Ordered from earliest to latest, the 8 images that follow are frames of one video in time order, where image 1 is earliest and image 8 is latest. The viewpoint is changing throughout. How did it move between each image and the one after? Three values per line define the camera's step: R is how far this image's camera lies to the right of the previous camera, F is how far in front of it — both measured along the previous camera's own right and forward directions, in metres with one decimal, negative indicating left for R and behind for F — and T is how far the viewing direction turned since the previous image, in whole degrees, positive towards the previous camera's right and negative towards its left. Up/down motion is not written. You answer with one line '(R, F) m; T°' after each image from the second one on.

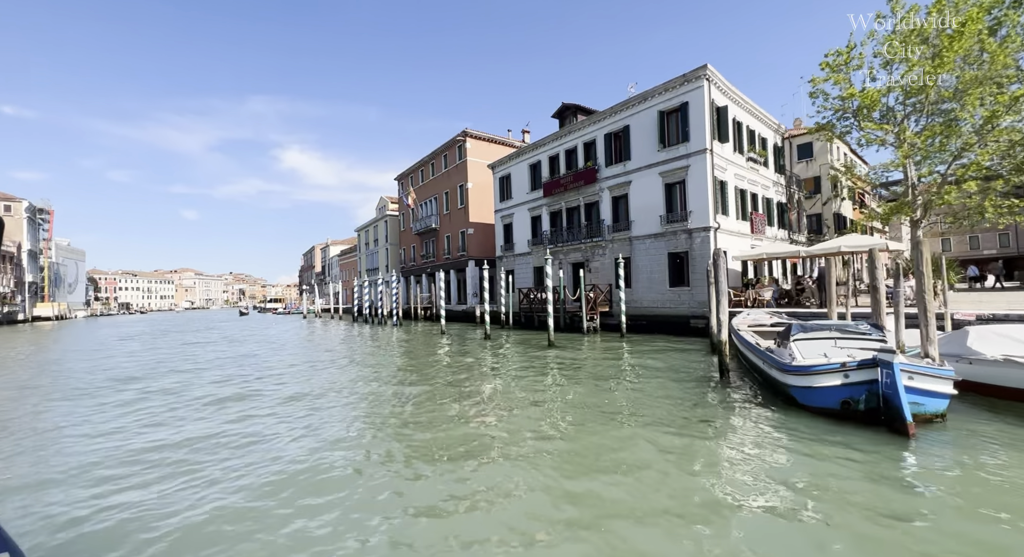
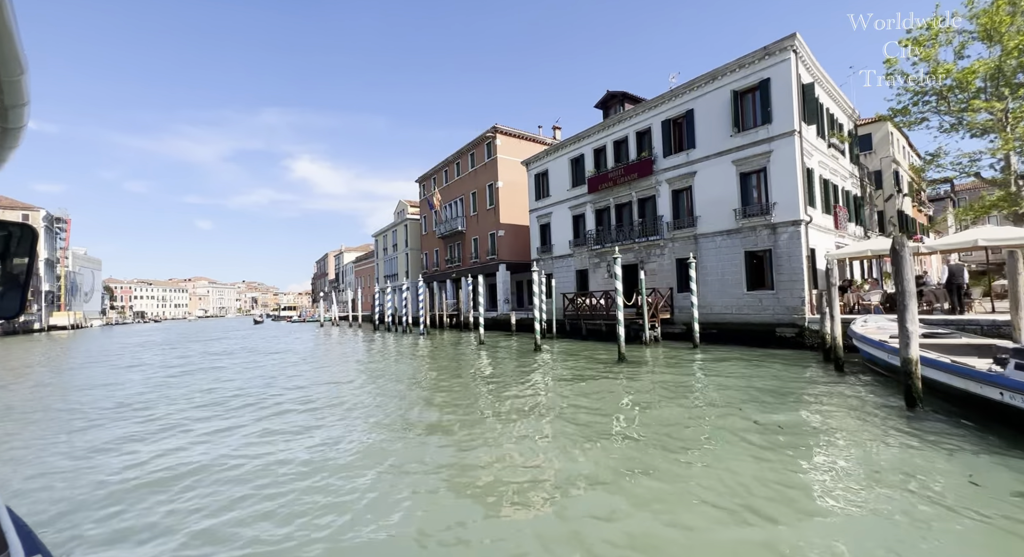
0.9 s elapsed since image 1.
(-1.6, +2.3) m; -1°
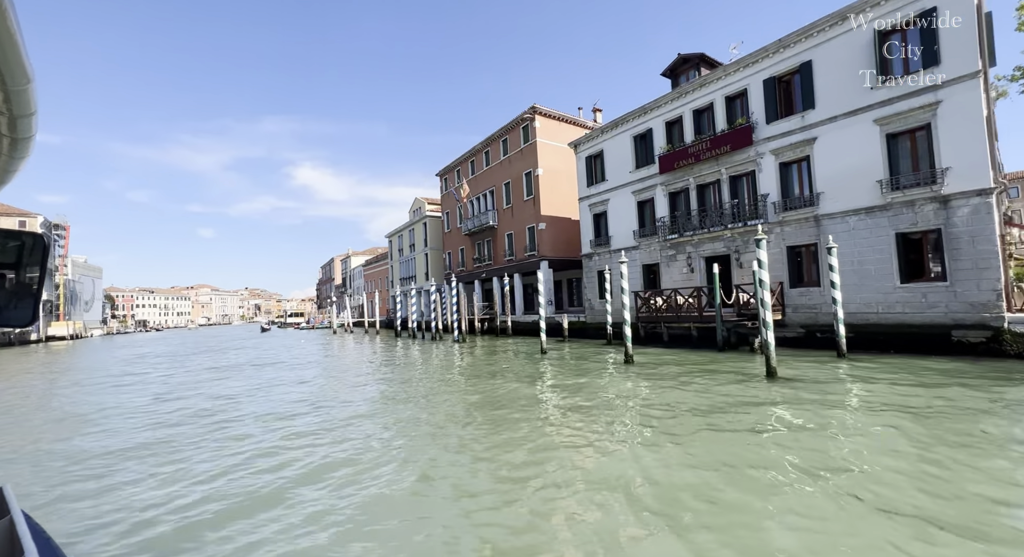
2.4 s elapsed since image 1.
(-2.5, +3.6) m; 0°
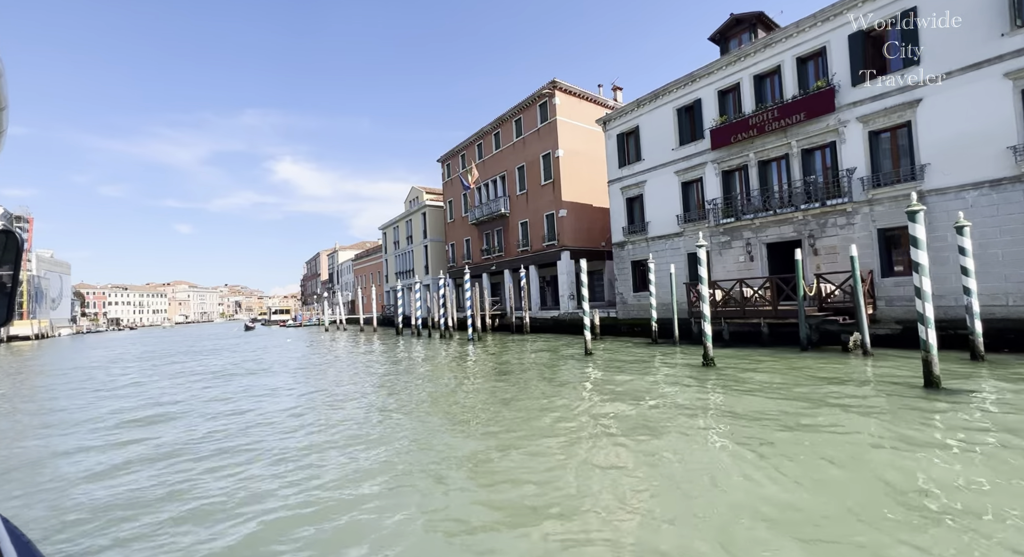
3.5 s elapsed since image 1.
(-1.8, +2.7) m; +2°
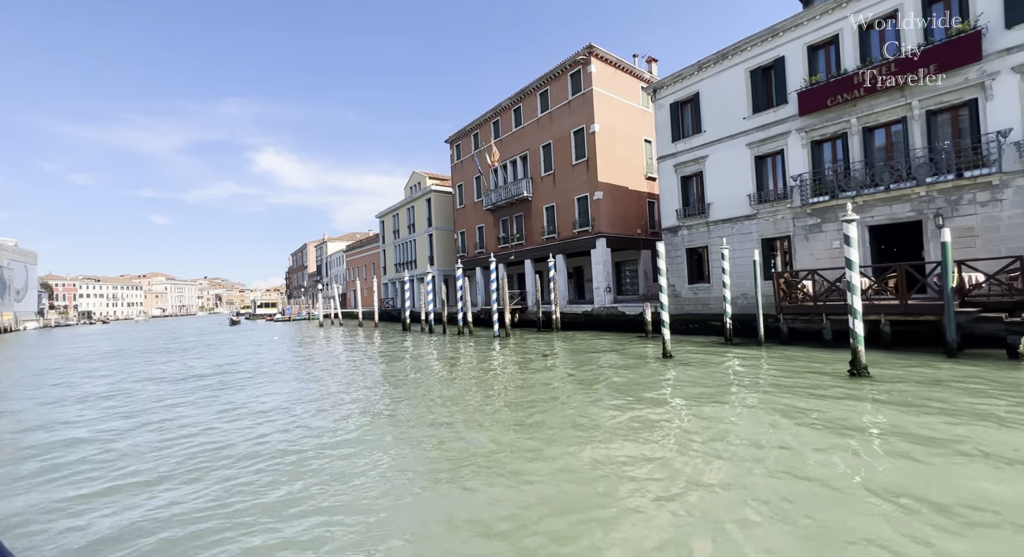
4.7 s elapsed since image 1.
(-2.1, +3.0) m; +2°
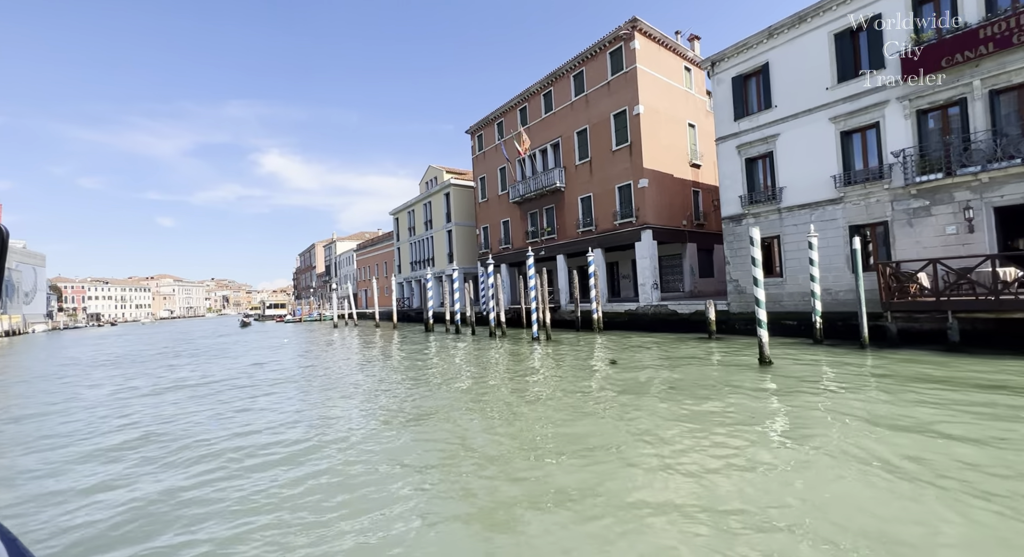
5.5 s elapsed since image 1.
(-1.5, +2.0) m; -1°
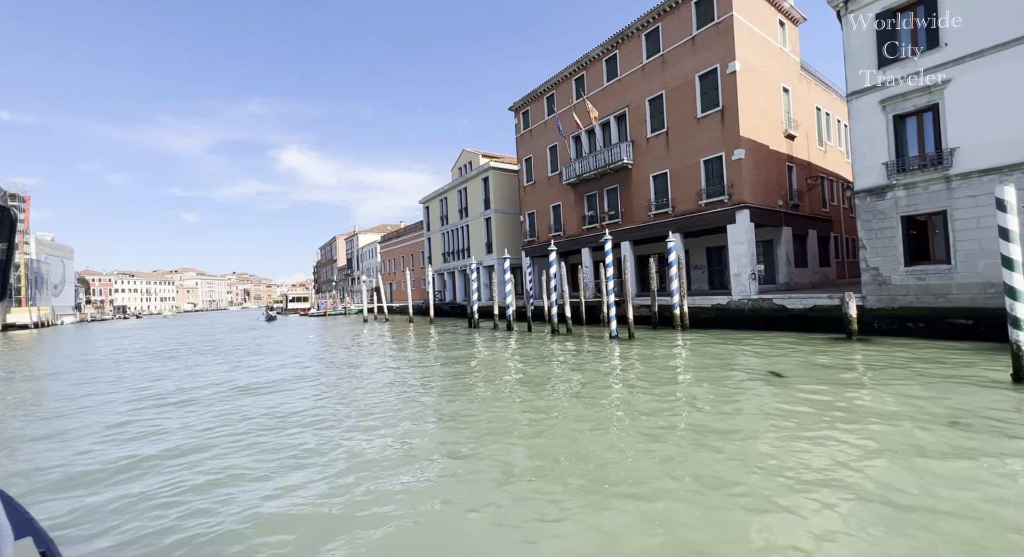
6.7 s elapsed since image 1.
(-2.2, +3.2) m; -2°
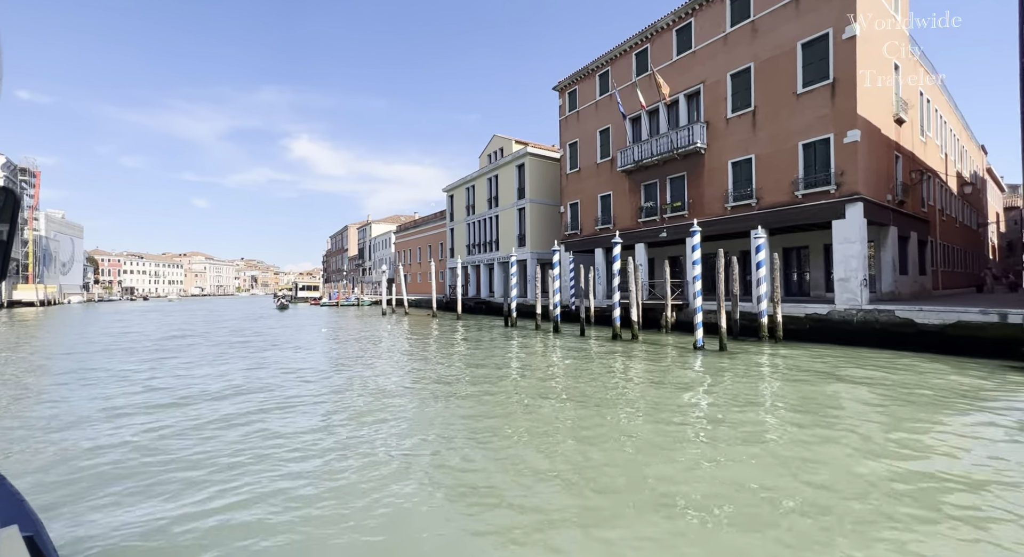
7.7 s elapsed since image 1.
(-1.9, +2.9) m; -1°
